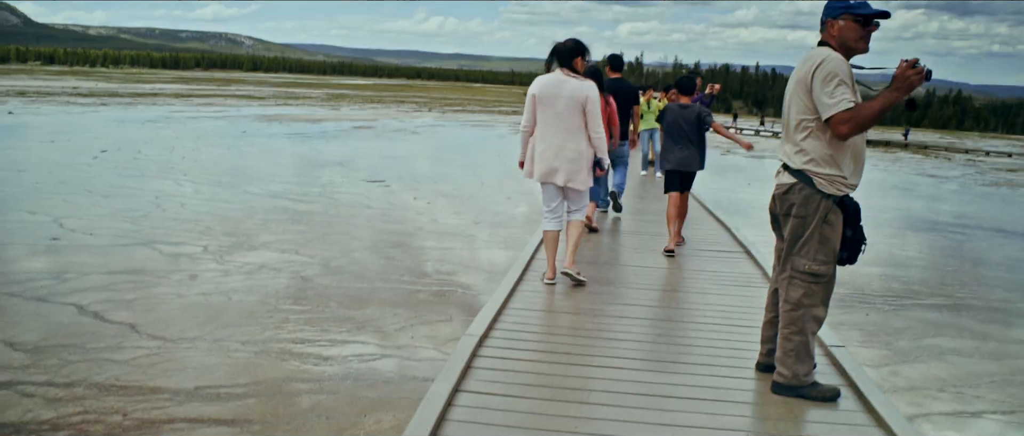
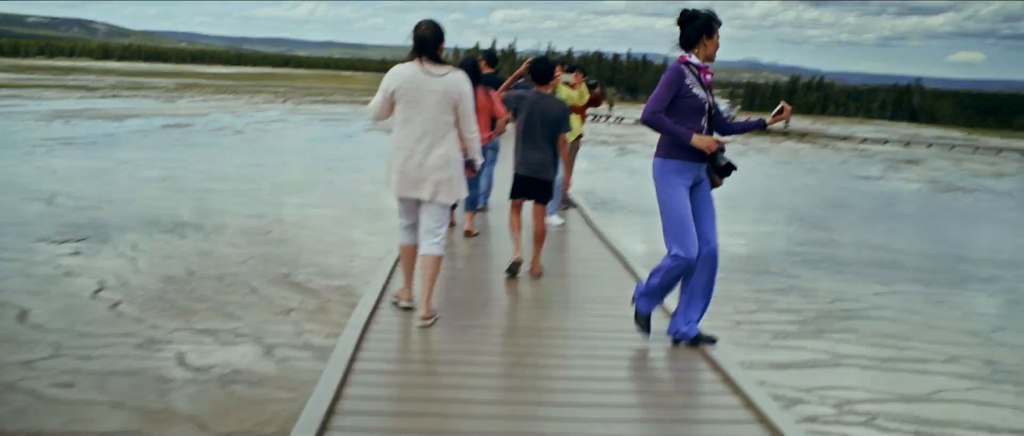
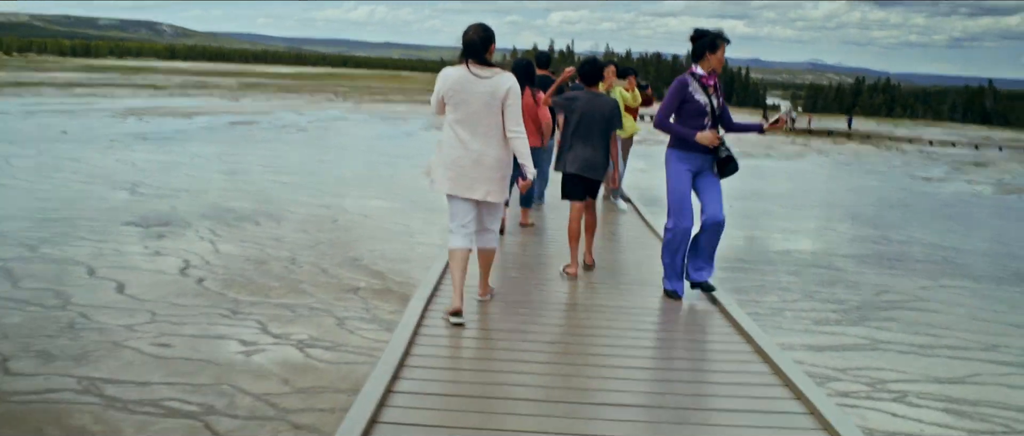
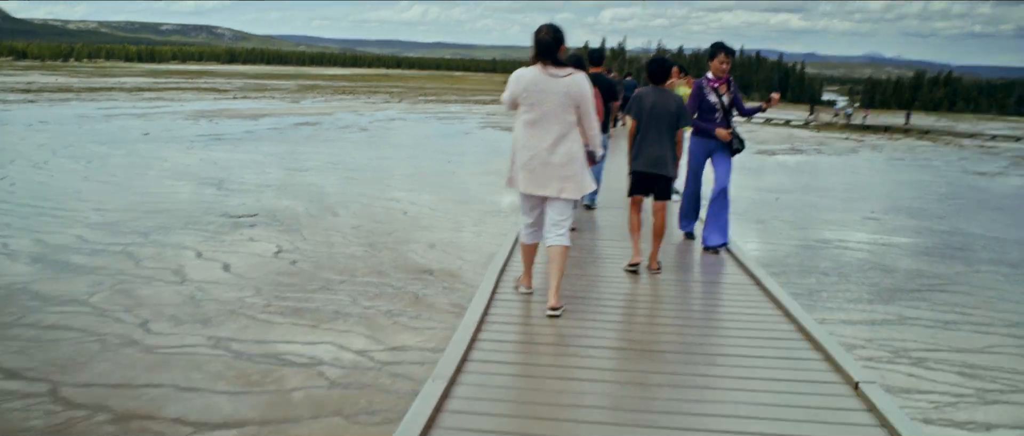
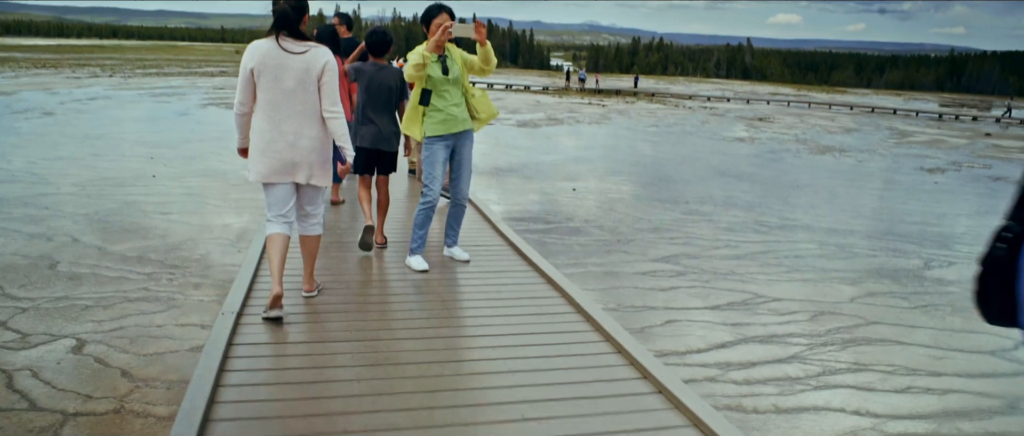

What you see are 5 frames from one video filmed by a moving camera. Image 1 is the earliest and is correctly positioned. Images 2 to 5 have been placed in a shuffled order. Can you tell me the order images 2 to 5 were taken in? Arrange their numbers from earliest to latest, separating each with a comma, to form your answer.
4, 3, 2, 5
